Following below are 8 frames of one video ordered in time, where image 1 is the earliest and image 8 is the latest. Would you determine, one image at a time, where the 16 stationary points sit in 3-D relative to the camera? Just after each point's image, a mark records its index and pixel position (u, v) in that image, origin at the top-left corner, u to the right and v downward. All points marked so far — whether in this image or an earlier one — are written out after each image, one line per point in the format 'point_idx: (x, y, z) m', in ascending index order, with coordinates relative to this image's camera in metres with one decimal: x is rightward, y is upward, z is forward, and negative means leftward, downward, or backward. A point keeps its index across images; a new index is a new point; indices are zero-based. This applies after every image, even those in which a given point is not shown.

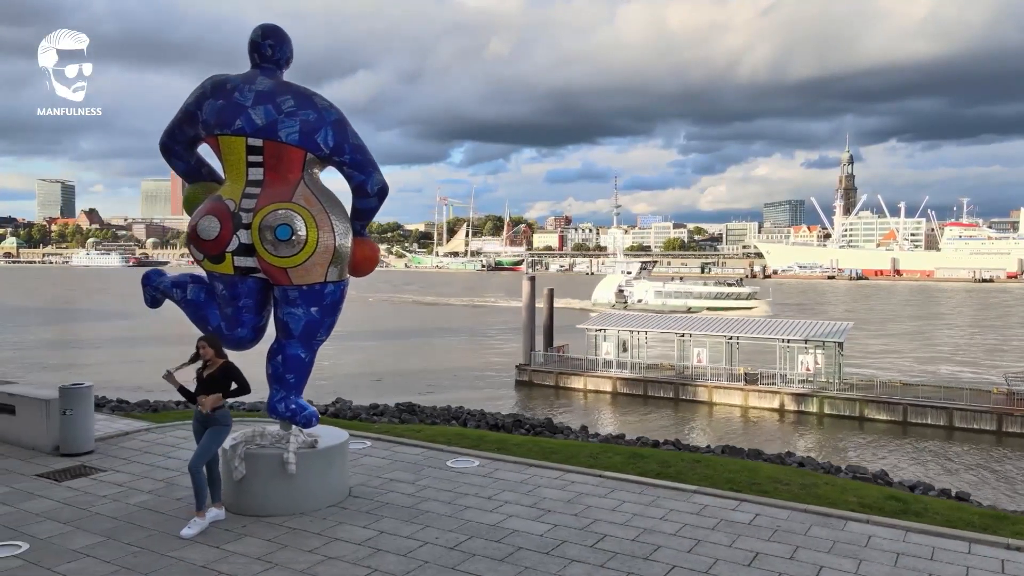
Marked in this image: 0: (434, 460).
0: (-0.9, -2.0, +8.8) m
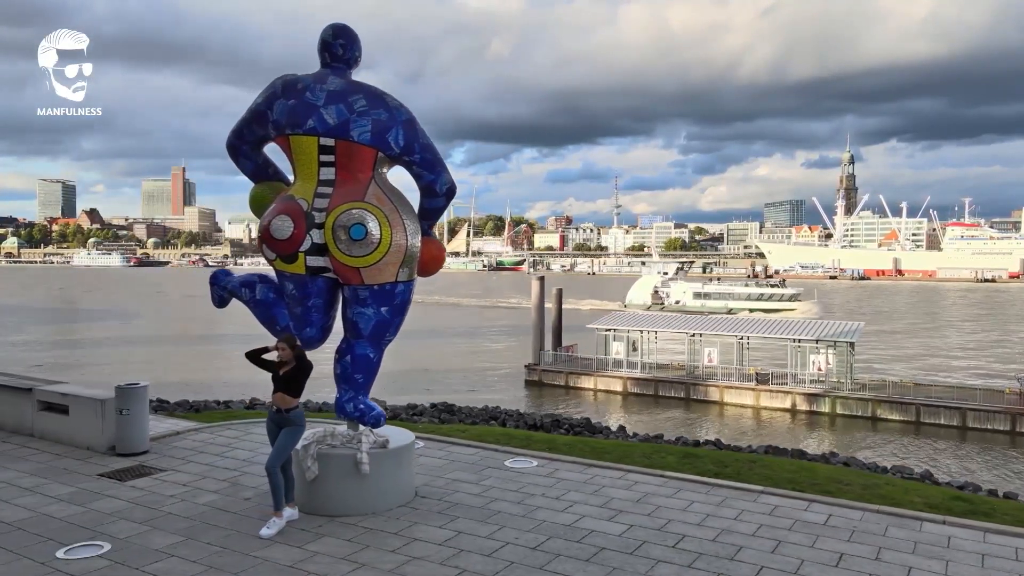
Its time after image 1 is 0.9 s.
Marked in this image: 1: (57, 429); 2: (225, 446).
0: (-0.2, -2.0, +8.8) m
1: (-5.8, -1.8, +9.6) m
2: (-3.6, -2.0, +9.5) m
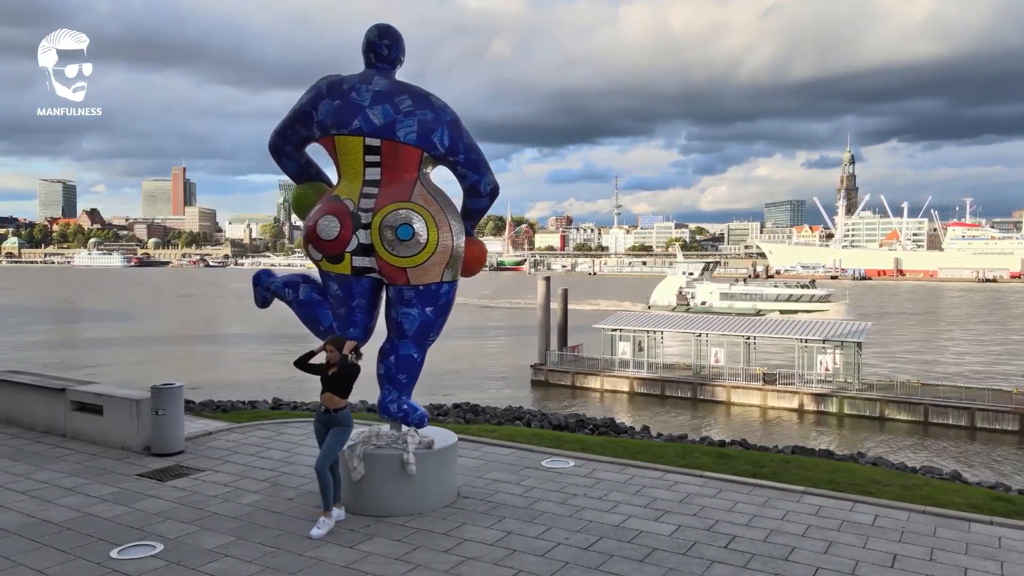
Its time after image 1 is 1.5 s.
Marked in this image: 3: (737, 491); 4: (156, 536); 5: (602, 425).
0: (+0.2, -2.0, +8.8) m
1: (-5.3, -1.8, +9.6) m
2: (-3.2, -2.0, +9.5) m
3: (+2.2, -2.0, +7.5) m
4: (-2.9, -2.1, +6.2) m
5: (+1.6, -2.4, +13.4) m
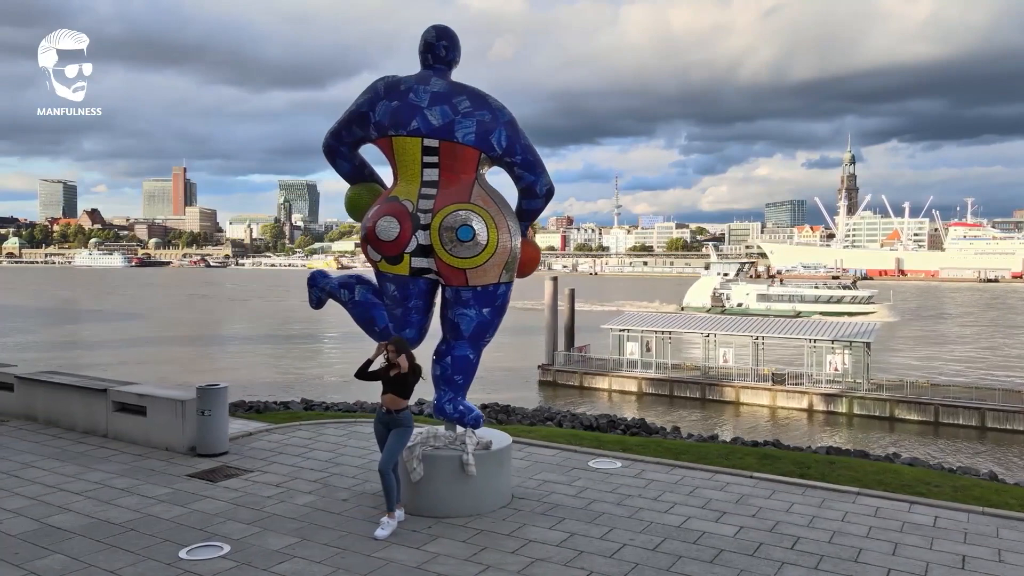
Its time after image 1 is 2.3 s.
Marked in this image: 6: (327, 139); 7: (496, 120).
0: (+0.7, -2.0, +8.8) m
1: (-4.8, -1.8, +9.6) m
2: (-2.6, -2.0, +9.5) m
3: (+2.8, -2.0, +7.5) m
4: (-2.4, -2.1, +6.3) m
5: (+2.1, -2.4, +13.4) m
6: (-1.8, +1.4, +7.4) m
7: (-0.1, +1.5, +6.9) m
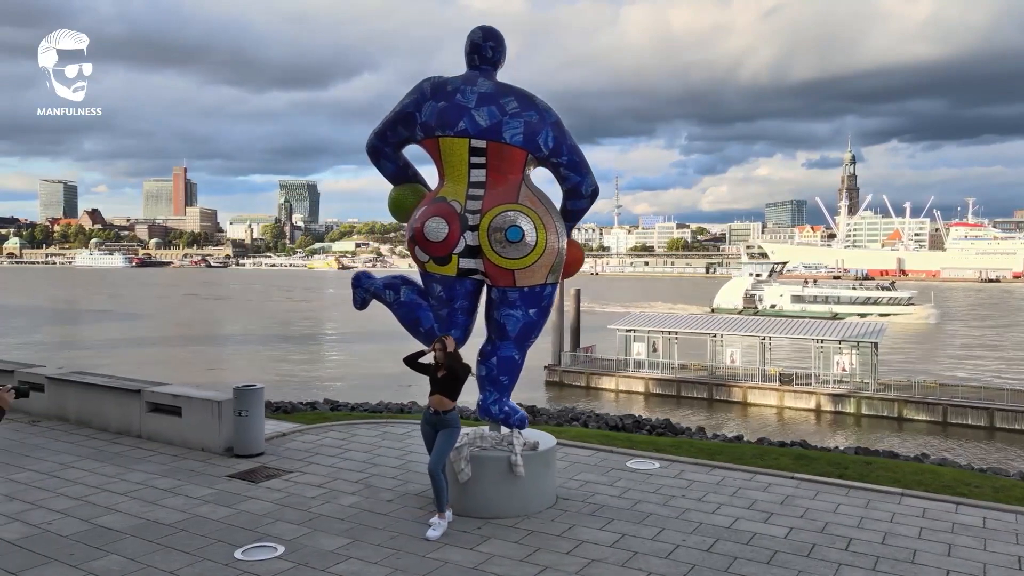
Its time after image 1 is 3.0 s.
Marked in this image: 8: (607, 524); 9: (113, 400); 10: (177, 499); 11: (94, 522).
0: (+1.2, -2.0, +8.8) m
1: (-4.4, -1.8, +9.6) m
2: (-2.2, -2.0, +9.5) m
3: (+3.2, -2.0, +7.5) m
4: (-2.0, -2.1, +6.3) m
5: (+2.6, -2.4, +13.4) m
6: (-1.4, +1.4, +7.4) m
7: (+0.3, +1.5, +6.9) m
8: (+0.8, -2.1, +6.6) m
9: (-5.4, -1.5, +10.2) m
10: (-3.2, -2.0, +7.3) m
11: (-3.6, -2.0, +6.6) m
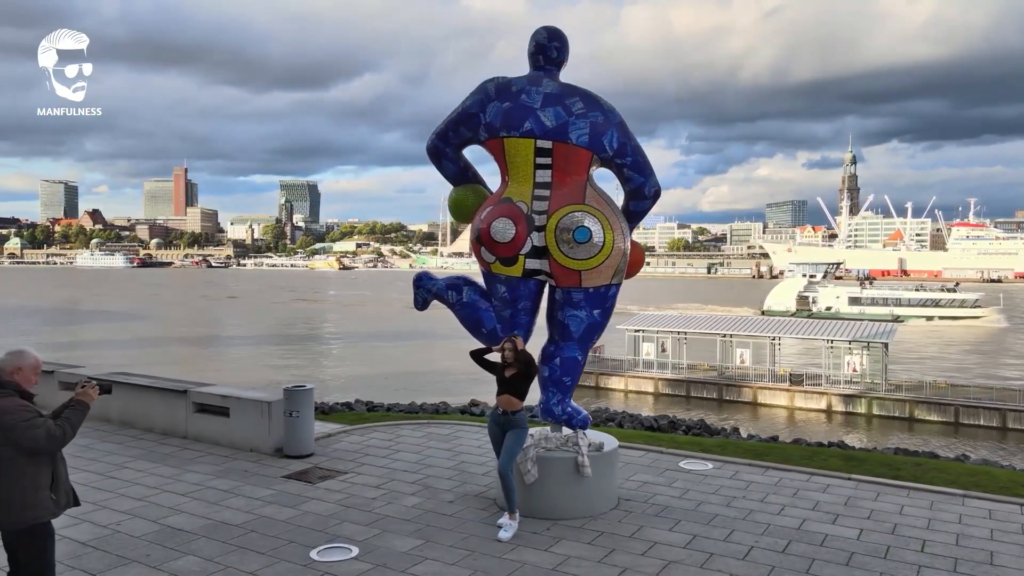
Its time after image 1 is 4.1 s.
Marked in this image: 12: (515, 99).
0: (+1.8, -2.0, +8.8) m
1: (-3.8, -1.8, +9.6) m
2: (-1.6, -2.0, +9.5) m
3: (+3.8, -2.0, +7.5) m
4: (-1.4, -2.1, +6.3) m
5: (+3.2, -2.4, +13.3) m
6: (-0.8, +1.4, +7.4) m
7: (+0.9, +1.5, +6.9) m
8: (+1.4, -2.1, +6.6) m
9: (-4.8, -1.5, +10.2) m
10: (-2.7, -2.0, +7.3) m
11: (-3.1, -2.1, +6.6) m
12: (0.0, +1.7, +6.9) m
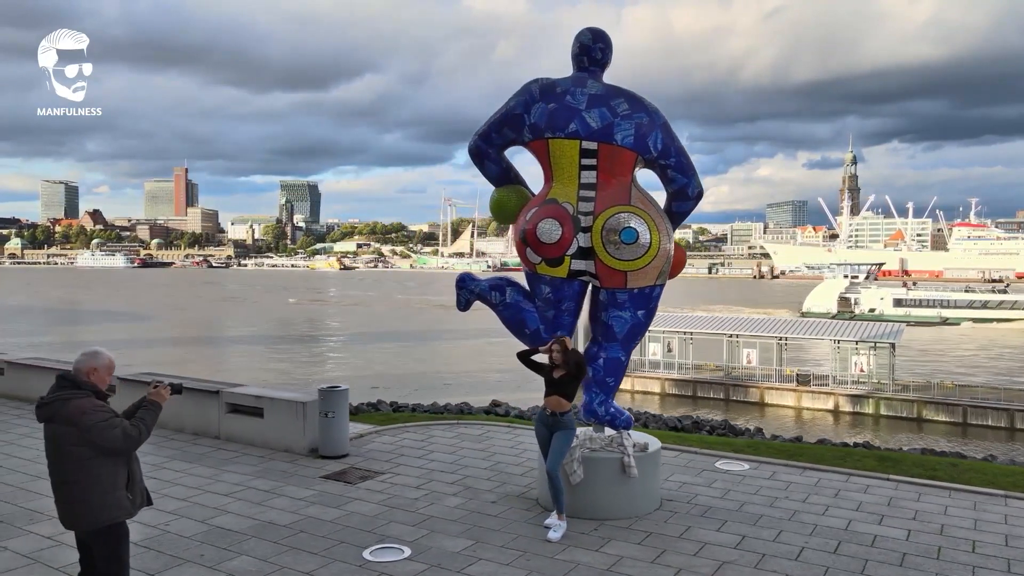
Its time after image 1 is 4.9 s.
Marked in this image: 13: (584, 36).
0: (+2.2, -2.0, +8.8) m
1: (-3.3, -1.8, +9.6) m
2: (-1.2, -2.0, +9.5) m
3: (+4.2, -2.1, +7.5) m
4: (-1.0, -2.1, +6.3) m
5: (+3.6, -2.4, +13.4) m
6: (-0.4, +1.4, +7.4) m
7: (+1.3, +1.5, +6.9) m
8: (+1.8, -2.1, +6.6) m
9: (-4.3, -1.5, +10.2) m
10: (-2.2, -2.1, +7.4) m
11: (-2.6, -2.1, +6.6) m
12: (+0.4, +1.7, +6.9) m
13: (+0.7, +2.3, +7.0) m
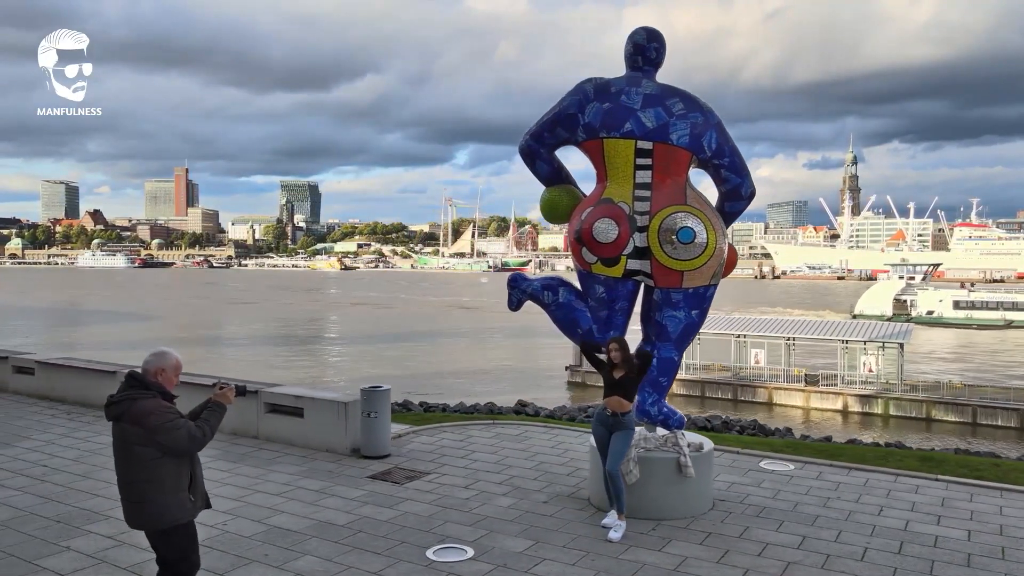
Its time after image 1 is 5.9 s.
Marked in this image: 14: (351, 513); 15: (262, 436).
0: (+2.7, -2.0, +8.8) m
1: (-2.8, -1.8, +9.6) m
2: (-0.7, -2.0, +9.5) m
3: (+4.7, -2.0, +7.5) m
4: (-0.5, -2.1, +6.3) m
5: (+4.2, -2.4, +13.3) m
6: (+0.1, +1.4, +7.4) m
7: (+1.8, +1.5, +6.9) m
8: (+2.3, -2.1, +6.6) m
9: (-3.8, -1.5, +10.2) m
10: (-1.7, -2.1, +7.4) m
11: (-2.1, -2.1, +6.6) m
12: (+0.9, +1.7, +6.9) m
13: (+1.2, +2.3, +7.0) m
14: (-1.5, -2.1, +6.9) m
15: (-3.3, -1.9, +9.9) m
